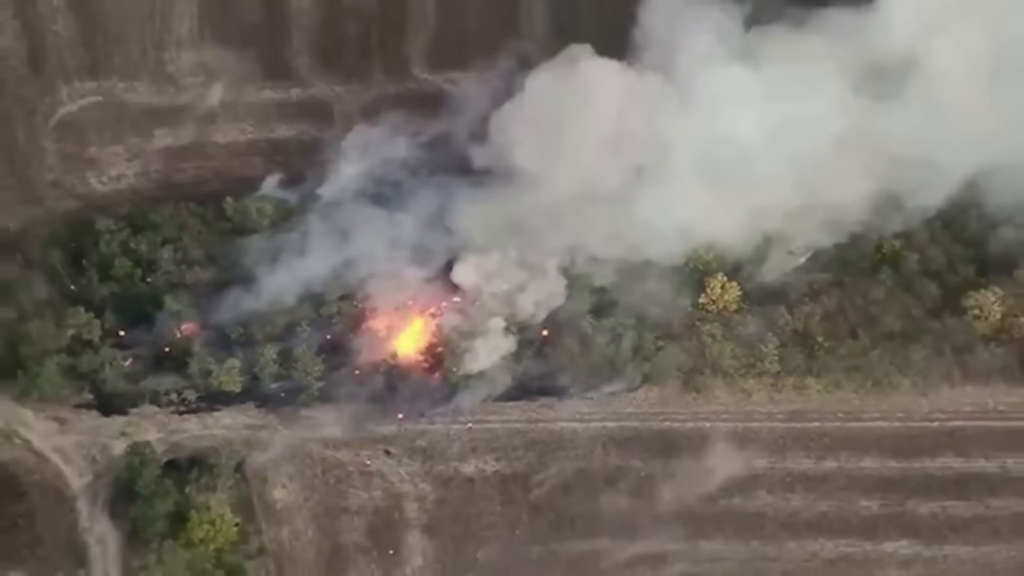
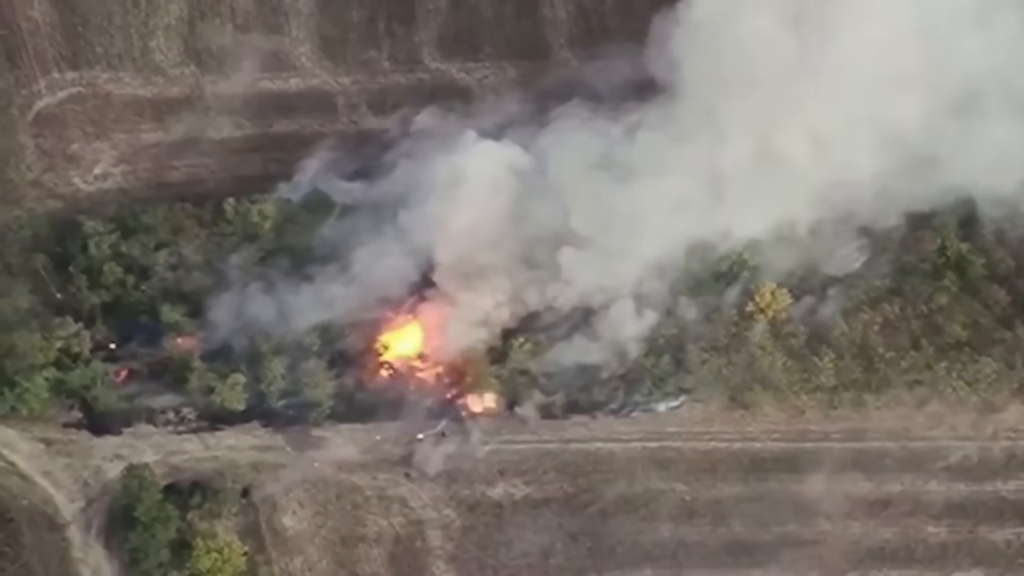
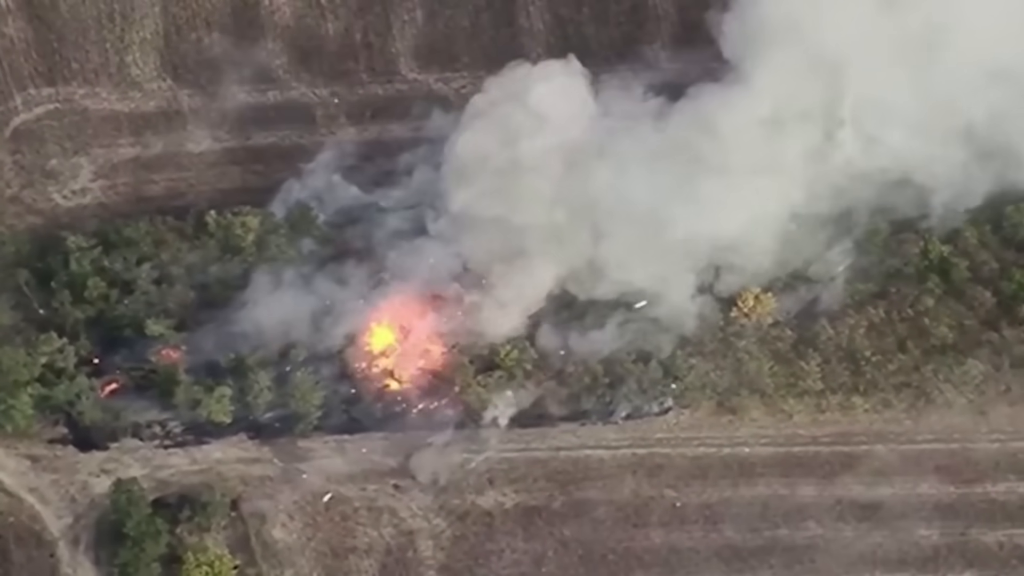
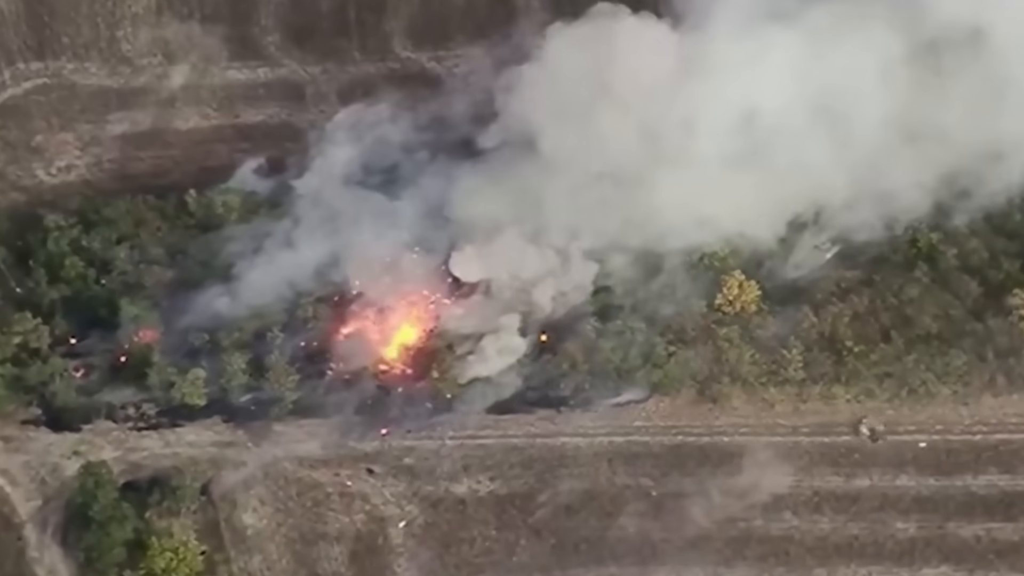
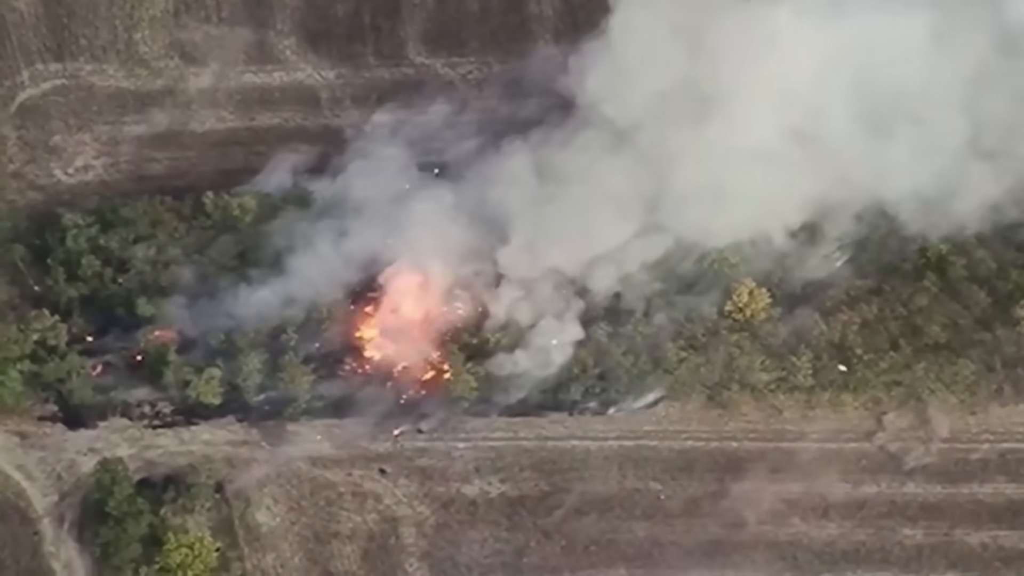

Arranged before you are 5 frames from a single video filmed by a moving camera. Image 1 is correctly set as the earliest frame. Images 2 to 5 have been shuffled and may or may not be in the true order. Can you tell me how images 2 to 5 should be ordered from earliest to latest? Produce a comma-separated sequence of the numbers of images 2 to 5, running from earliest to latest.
4, 5, 2, 3
